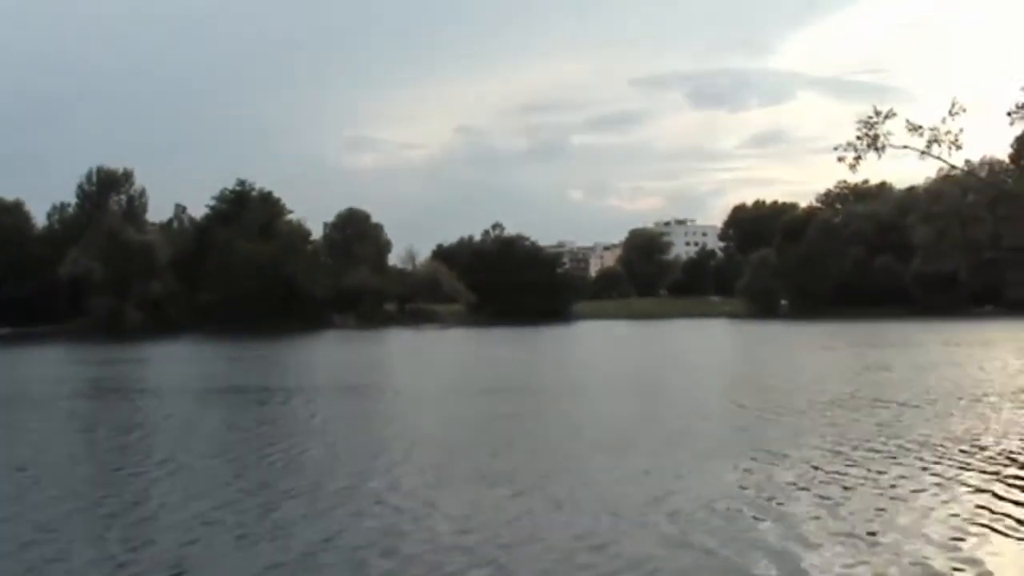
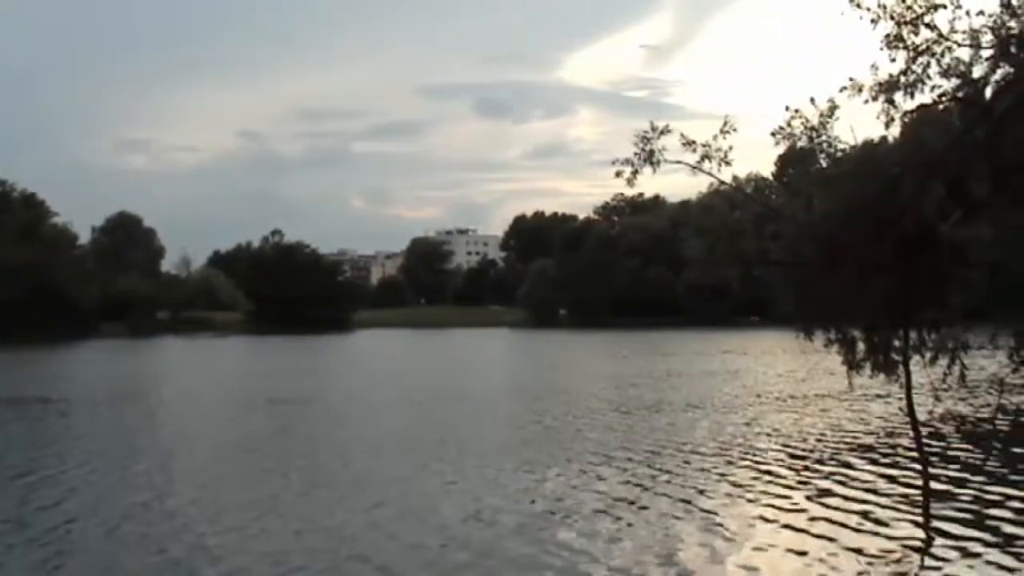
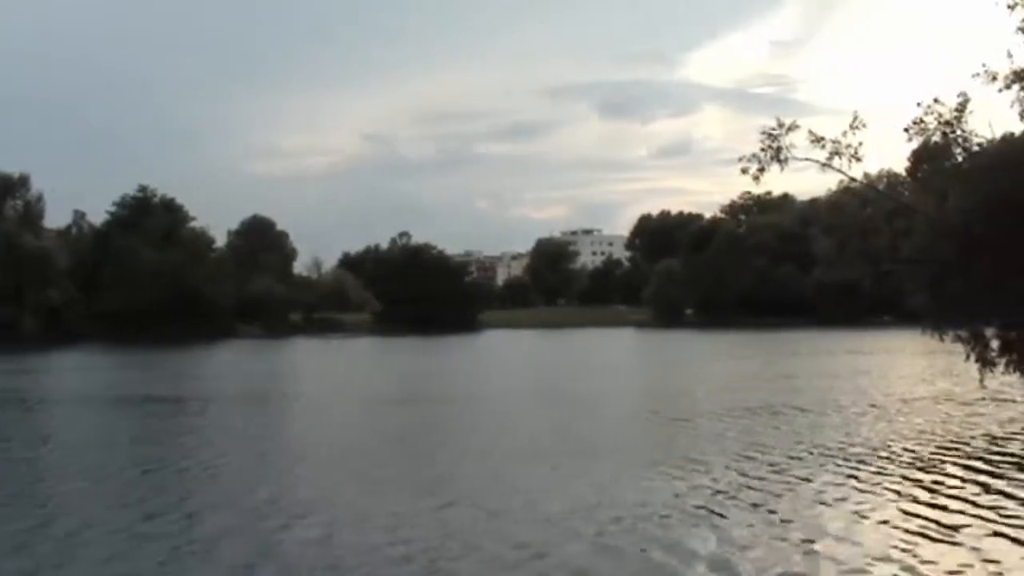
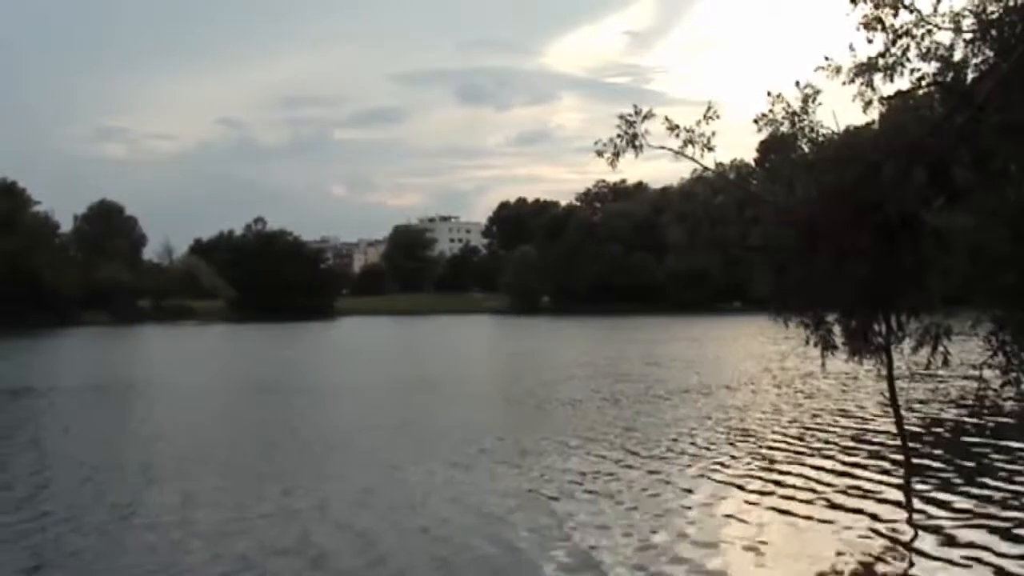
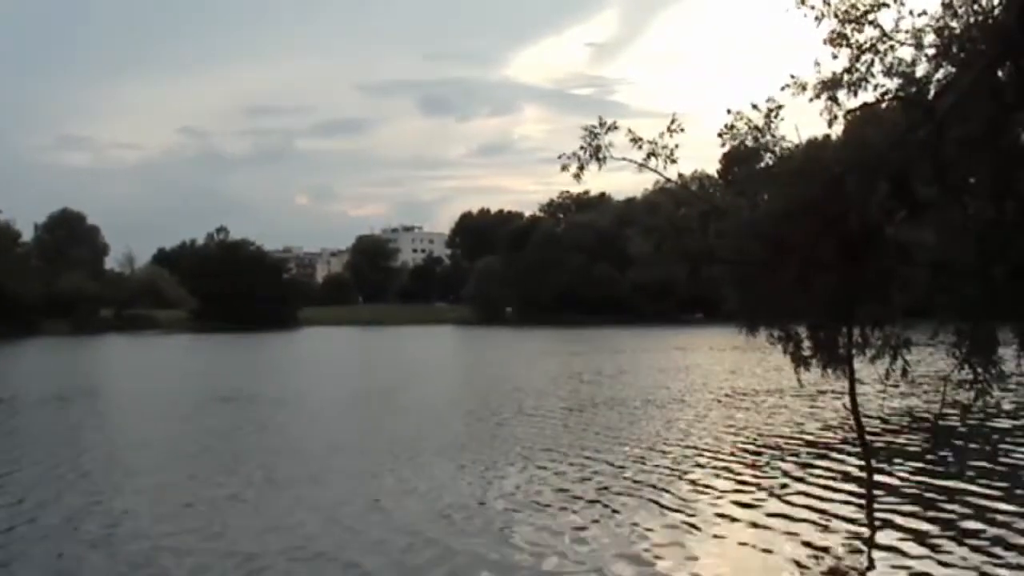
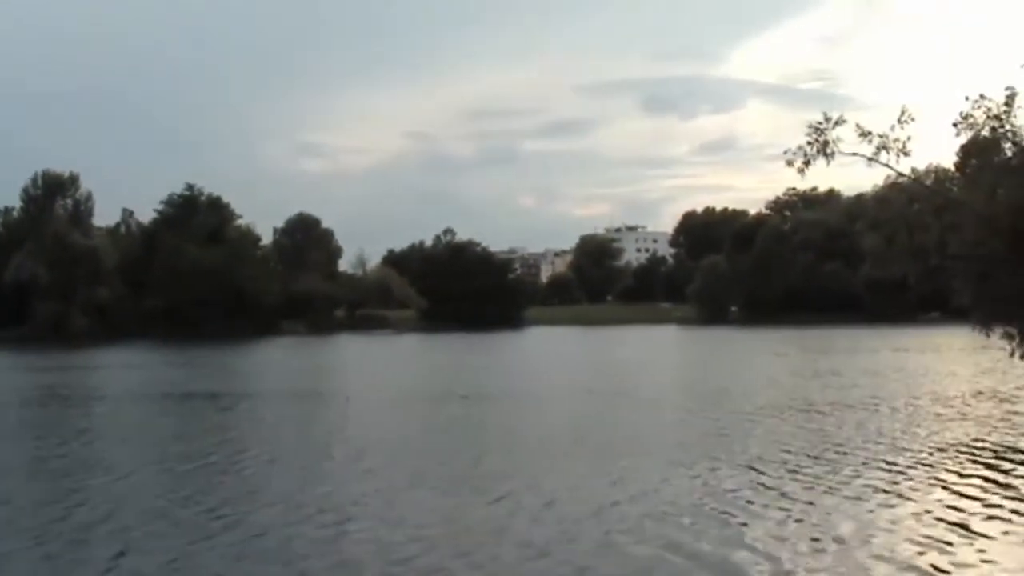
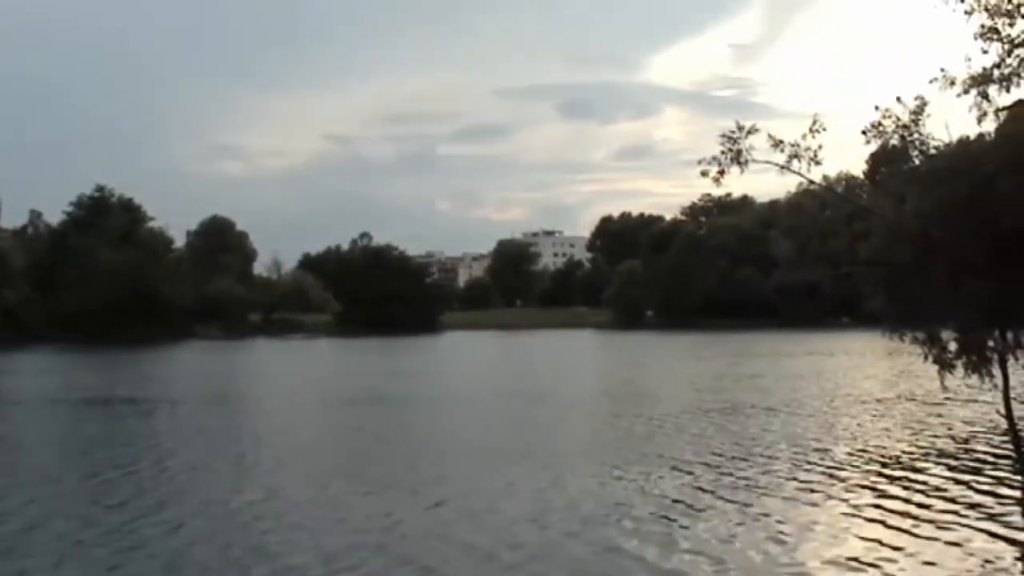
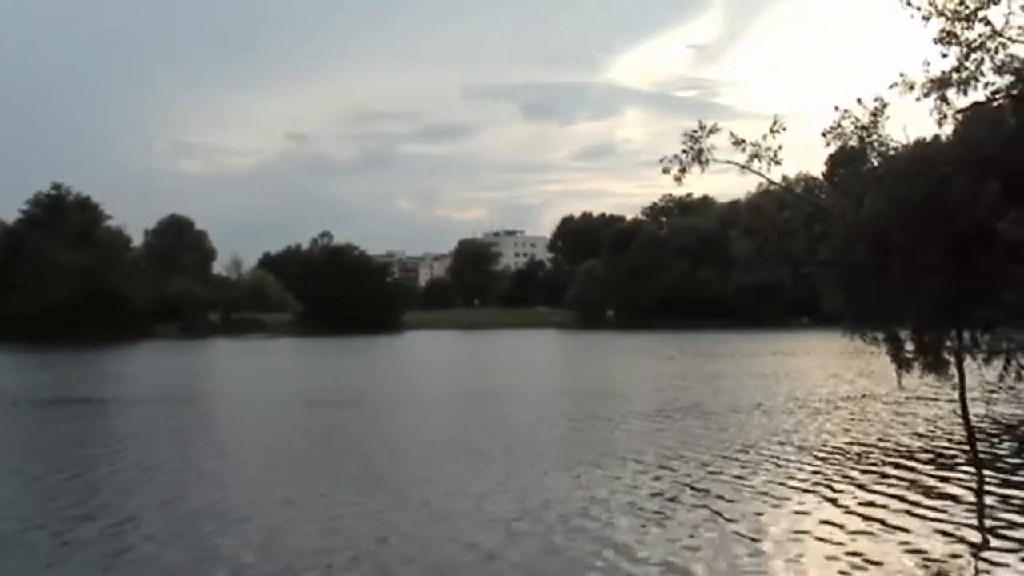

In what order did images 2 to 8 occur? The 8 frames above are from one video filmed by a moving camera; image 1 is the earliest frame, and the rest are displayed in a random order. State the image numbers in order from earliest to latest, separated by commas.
6, 3, 7, 8, 2, 5, 4
